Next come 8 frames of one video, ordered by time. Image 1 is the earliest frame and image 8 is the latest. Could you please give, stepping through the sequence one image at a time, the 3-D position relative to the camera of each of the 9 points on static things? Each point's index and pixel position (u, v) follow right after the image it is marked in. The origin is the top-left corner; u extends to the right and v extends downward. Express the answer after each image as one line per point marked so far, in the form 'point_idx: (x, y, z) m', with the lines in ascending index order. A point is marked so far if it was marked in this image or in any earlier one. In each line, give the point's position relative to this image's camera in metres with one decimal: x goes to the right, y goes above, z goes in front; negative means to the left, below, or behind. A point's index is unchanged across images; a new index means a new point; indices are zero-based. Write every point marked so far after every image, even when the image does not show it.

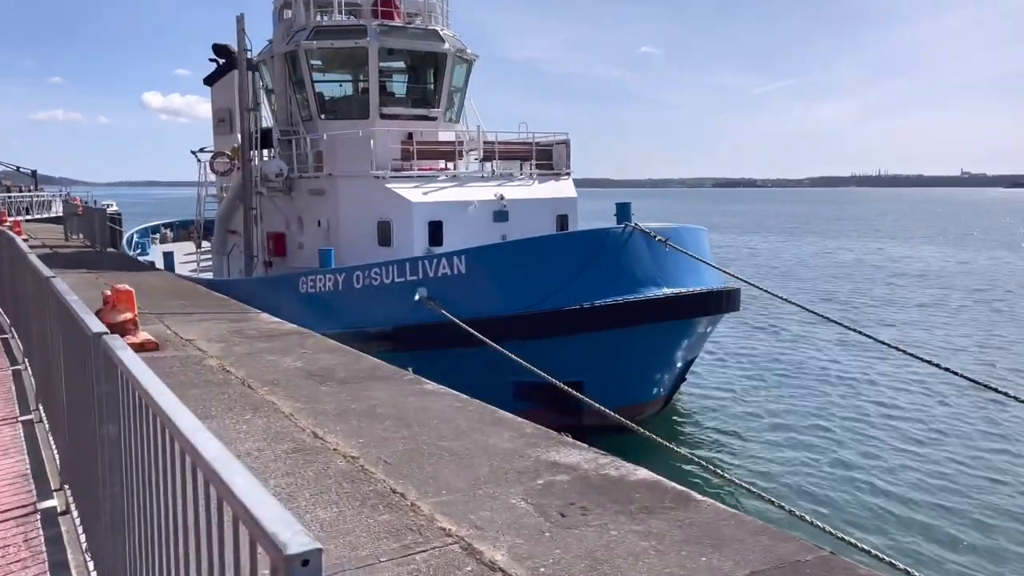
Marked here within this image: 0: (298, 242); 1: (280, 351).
0: (-3.5, +0.8, +12.7) m
1: (-1.5, -0.4, +5.2) m
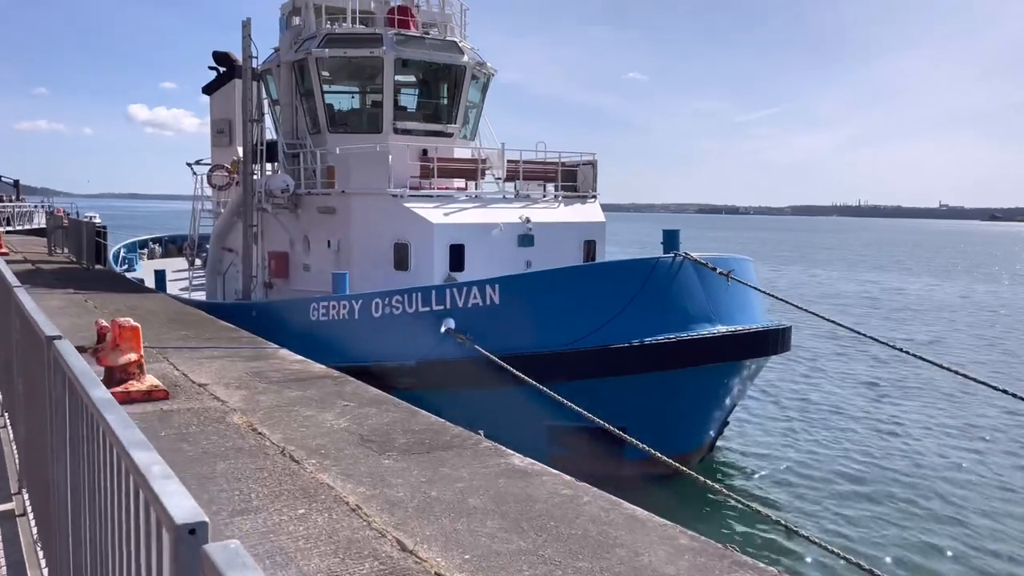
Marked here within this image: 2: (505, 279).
0: (-3.2, +0.4, +11.8) m
1: (-1.1, -0.6, +4.3) m
2: (-0.1, +0.1, +7.9) m
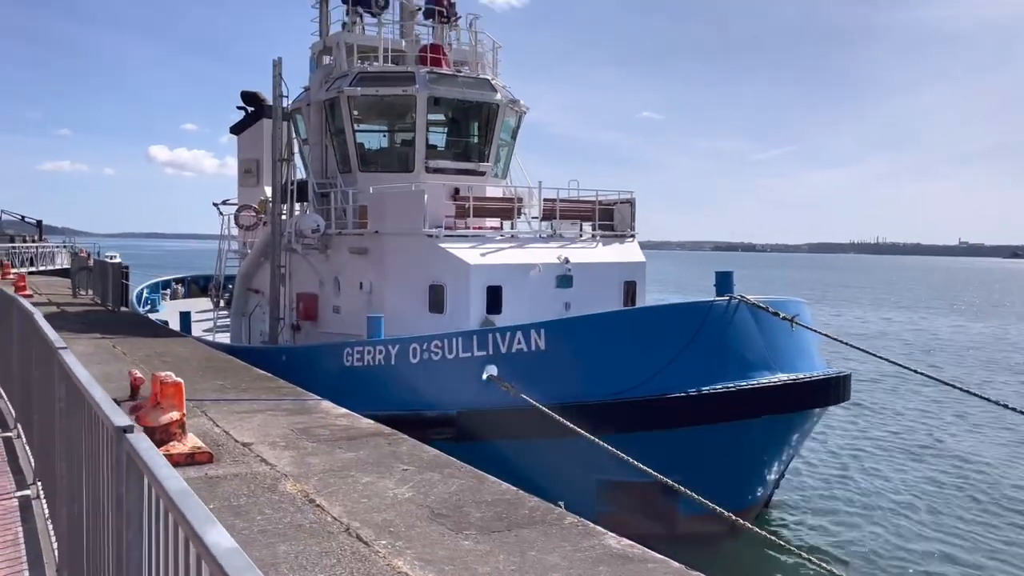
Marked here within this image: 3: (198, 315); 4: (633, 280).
0: (-2.6, -0.2, +11.5) m
1: (-0.7, -0.9, +3.9) m
2: (+0.4, -0.3, +7.6) m
3: (-6.7, -0.6, +16.8) m
4: (+1.7, +0.1, +11.0) m
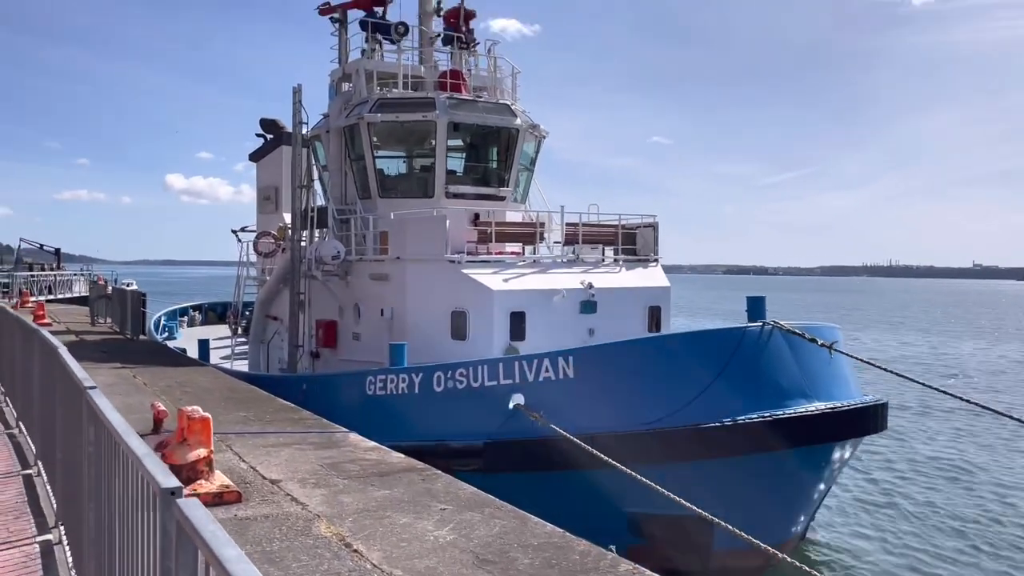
0: (-2.3, -0.6, +11.4) m
1: (-0.5, -1.0, +3.7) m
2: (+0.6, -0.6, +7.4) m
3: (-6.3, -1.2, +16.7) m
4: (+2.0, -0.2, +10.8) m
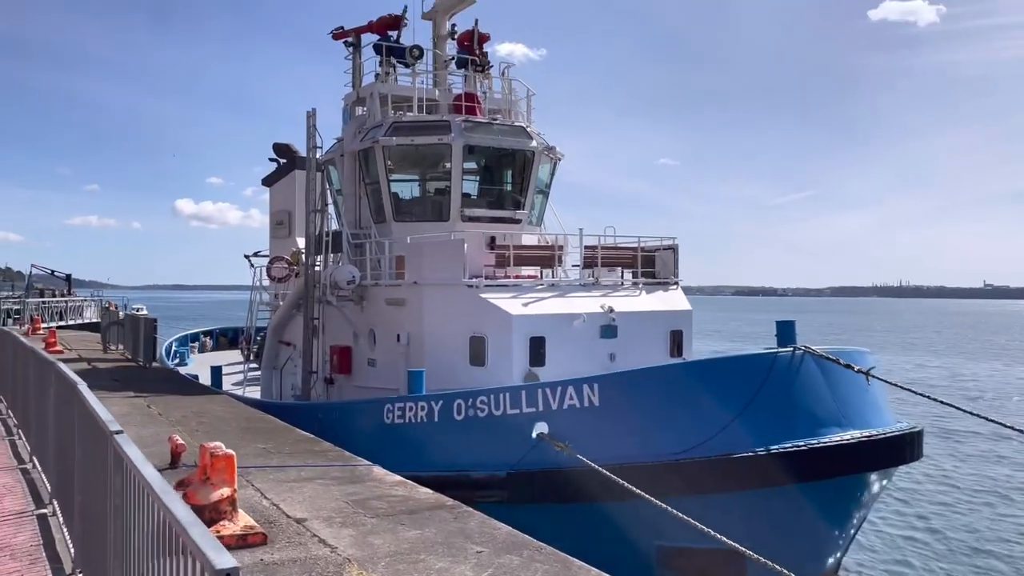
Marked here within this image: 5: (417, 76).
0: (-2.1, -1.0, +11.2) m
1: (-0.3, -1.2, +3.5) m
2: (+0.8, -0.8, +7.1) m
3: (-6.0, -1.7, +16.6) m
4: (+2.3, -0.5, +10.6) m
5: (-1.6, +3.6, +13.2) m
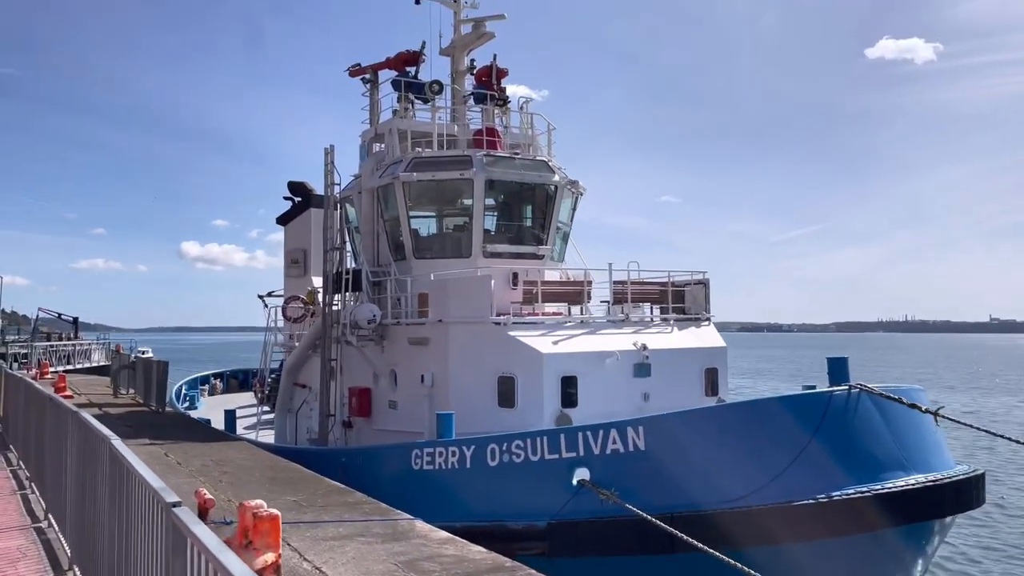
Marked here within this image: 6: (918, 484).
0: (-1.7, -1.5, +10.7) m
1: (0.0, -1.3, +3.1) m
2: (+1.2, -1.1, +6.7) m
3: (-5.6, -2.5, +16.1) m
4: (+2.6, -1.0, +10.1) m
5: (-1.3, +2.9, +13.0) m
6: (+3.5, -1.7, +6.7) m
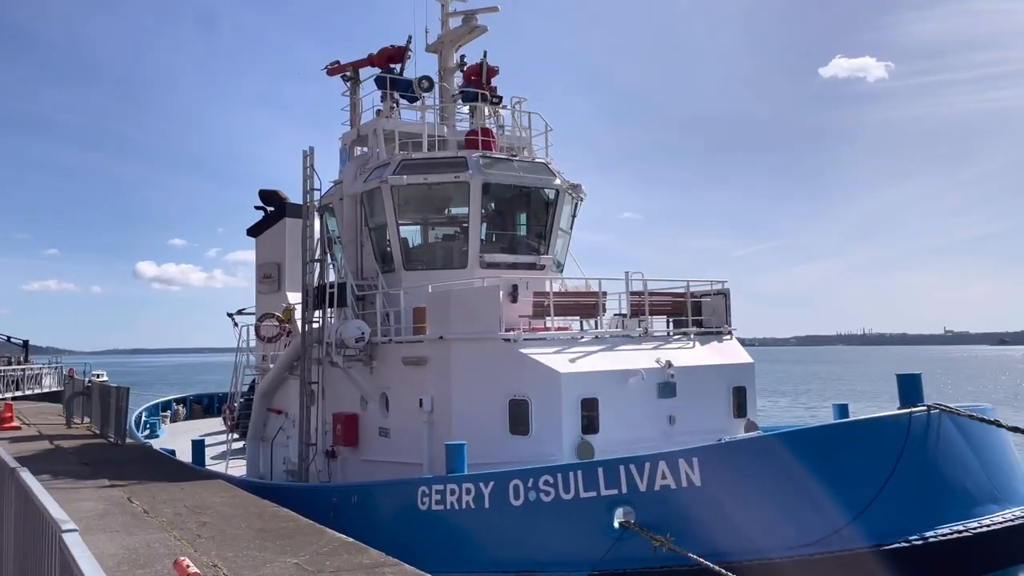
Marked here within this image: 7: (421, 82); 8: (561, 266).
0: (-1.6, -1.7, +9.6) m
1: (+0.4, -1.3, +2.1) m
2: (+1.4, -1.2, +5.8) m
3: (-5.8, -2.9, +14.8) m
4: (+2.7, -1.1, +9.2) m
5: (-1.3, +2.7, +12.0) m
6: (+3.8, -1.7, +5.9) m
7: (-1.4, +3.2, +12.1) m
8: (+0.8, +0.3, +12.1) m
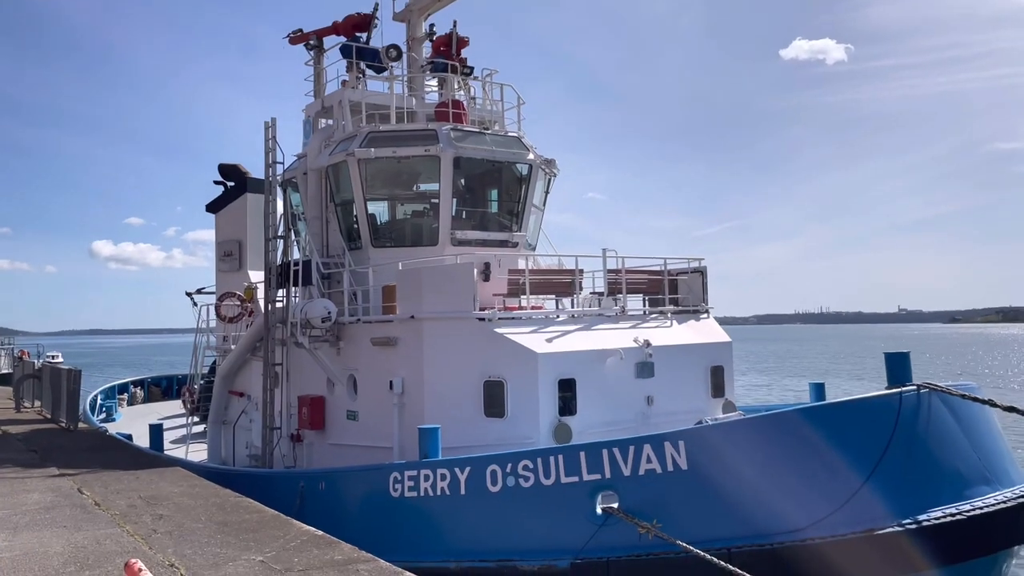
0: (-1.9, -1.4, +9.3) m
1: (+0.5, -1.2, +1.8) m
2: (+1.3, -1.0, +5.5) m
3: (-6.3, -2.5, +14.3) m
4: (+2.4, -0.9, +9.1) m
5: (-1.8, +3.0, +11.5) m
6: (+3.6, -1.5, +5.8) m
7: (-1.9, +3.5, +11.6) m
8: (+0.3, +0.7, +11.8) m
